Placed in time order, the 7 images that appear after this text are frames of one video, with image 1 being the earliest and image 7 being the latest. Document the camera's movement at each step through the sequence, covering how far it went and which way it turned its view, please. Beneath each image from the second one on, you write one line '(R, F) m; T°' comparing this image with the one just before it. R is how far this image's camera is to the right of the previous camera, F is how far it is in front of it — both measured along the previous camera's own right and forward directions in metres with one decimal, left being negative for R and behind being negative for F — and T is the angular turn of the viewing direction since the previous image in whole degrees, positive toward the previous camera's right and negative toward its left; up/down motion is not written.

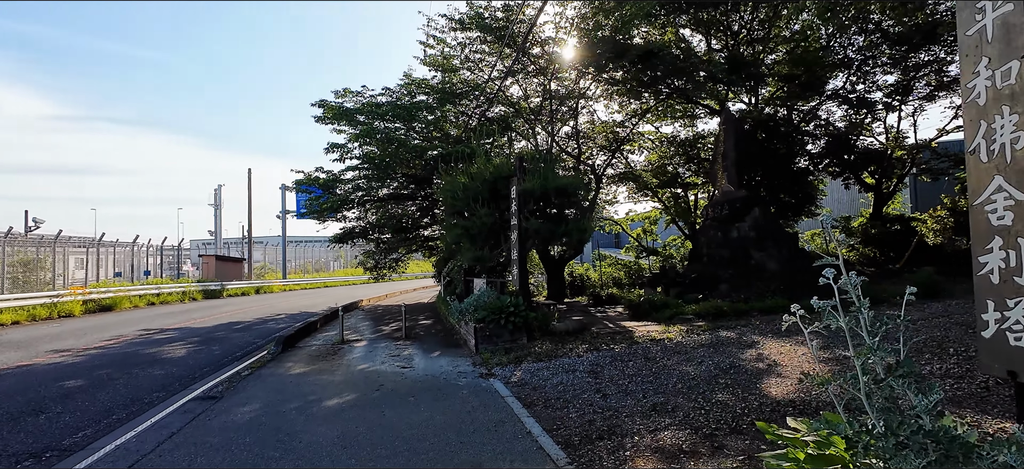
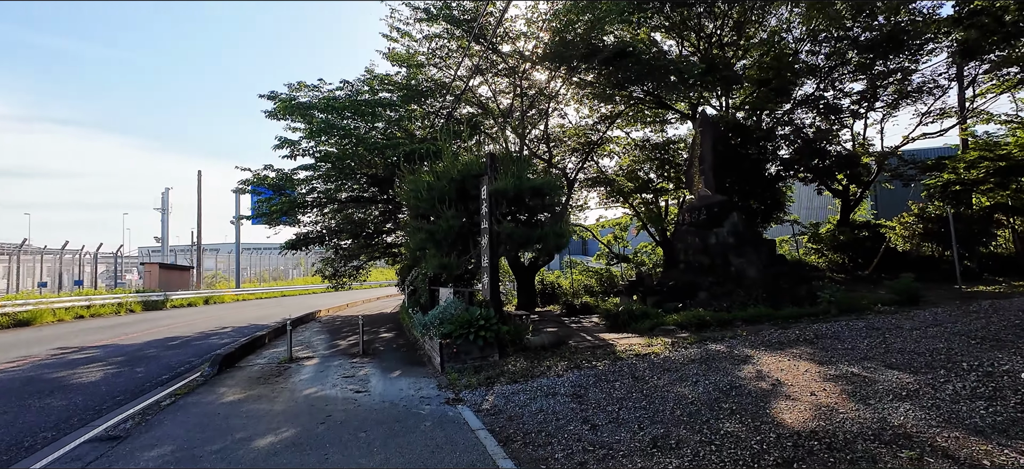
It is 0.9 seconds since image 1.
(0.0, +0.7) m; +4°
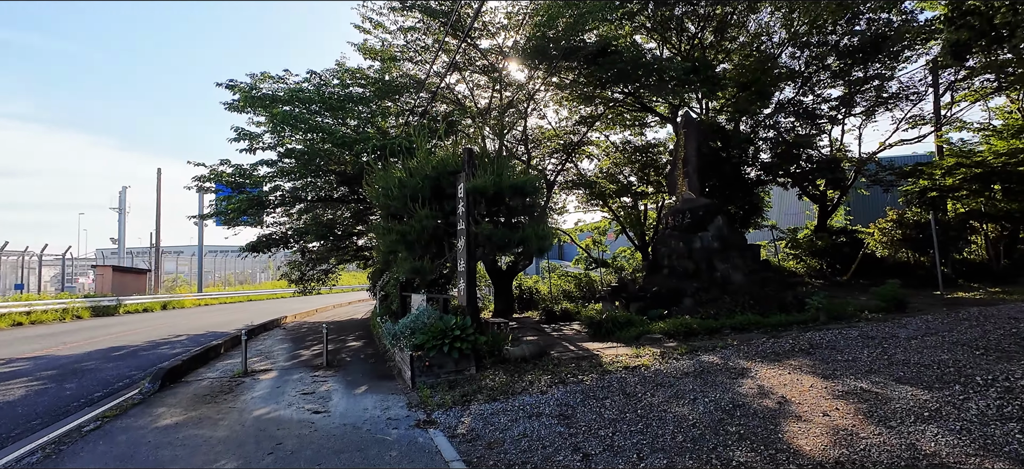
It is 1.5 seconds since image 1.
(0.0, +0.5) m; +3°
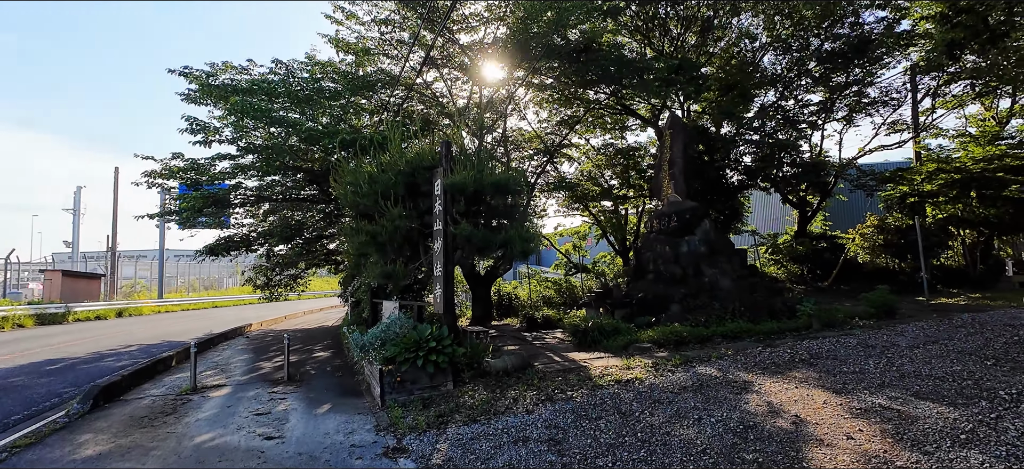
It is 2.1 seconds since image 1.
(-0.1, +0.5) m; +3°
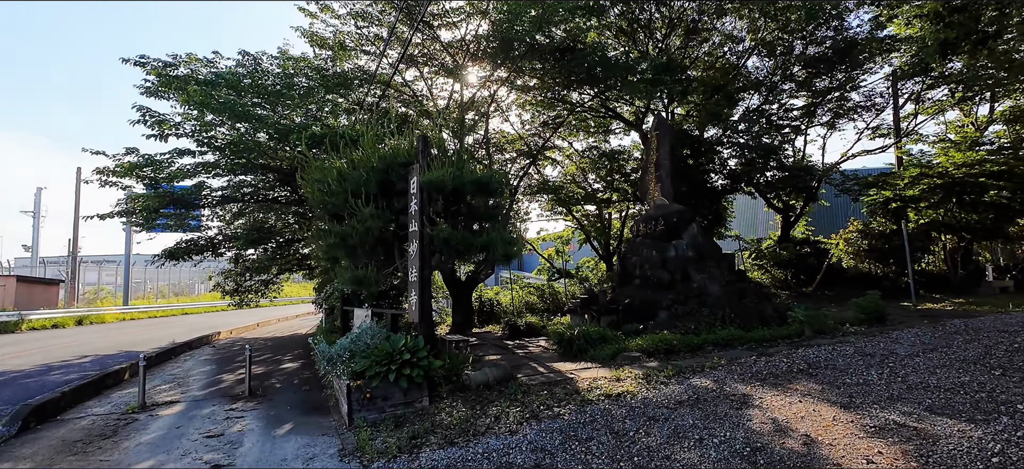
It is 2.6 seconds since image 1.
(0.0, +0.4) m; +2°
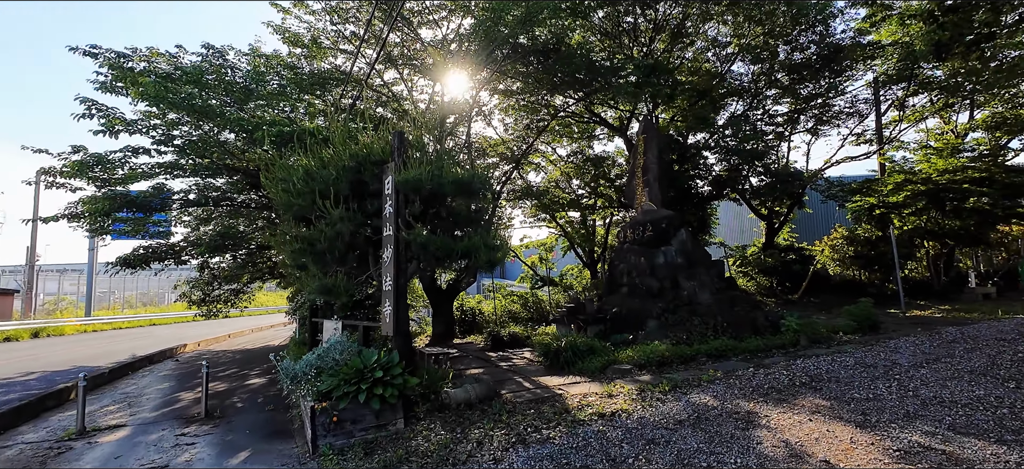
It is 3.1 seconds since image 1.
(0.0, +0.4) m; +2°
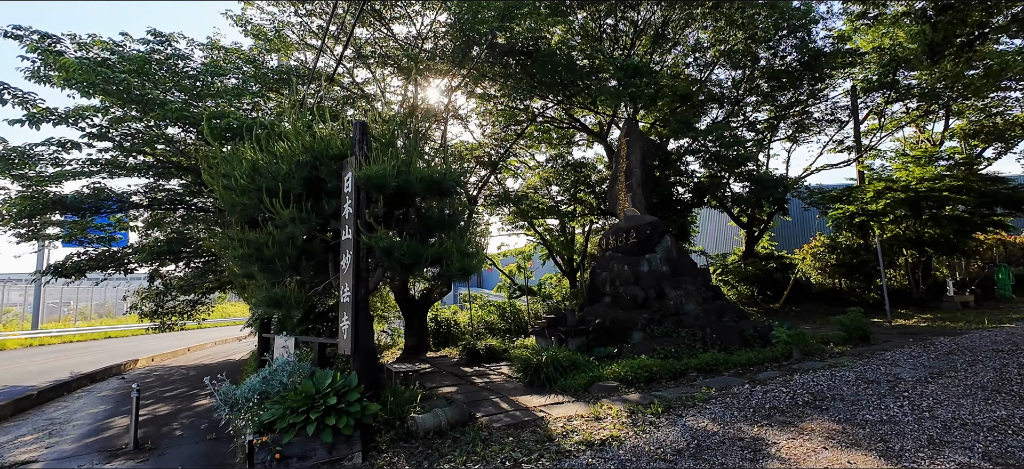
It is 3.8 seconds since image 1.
(0.0, +0.5) m; +3°
